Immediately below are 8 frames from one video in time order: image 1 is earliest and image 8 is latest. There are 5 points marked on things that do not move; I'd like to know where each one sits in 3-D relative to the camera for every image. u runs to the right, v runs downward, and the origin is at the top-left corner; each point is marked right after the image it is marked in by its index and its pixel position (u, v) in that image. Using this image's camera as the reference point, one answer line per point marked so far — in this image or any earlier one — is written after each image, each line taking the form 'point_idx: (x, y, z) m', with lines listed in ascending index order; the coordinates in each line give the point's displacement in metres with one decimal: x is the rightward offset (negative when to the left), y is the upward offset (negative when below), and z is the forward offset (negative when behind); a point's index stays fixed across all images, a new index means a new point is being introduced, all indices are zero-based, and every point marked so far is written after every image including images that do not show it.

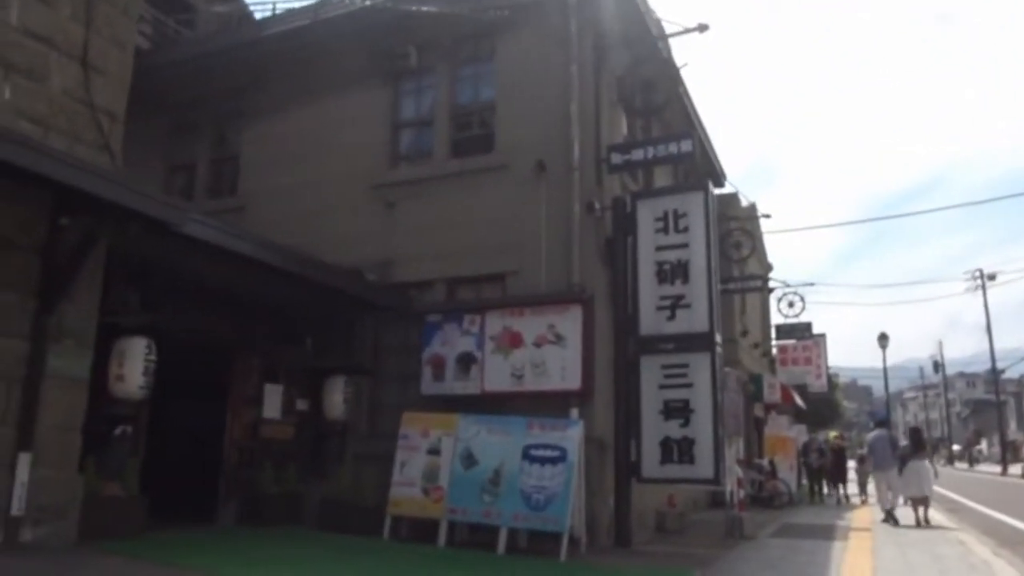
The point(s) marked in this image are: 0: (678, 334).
0: (+2.1, -0.6, +10.6) m
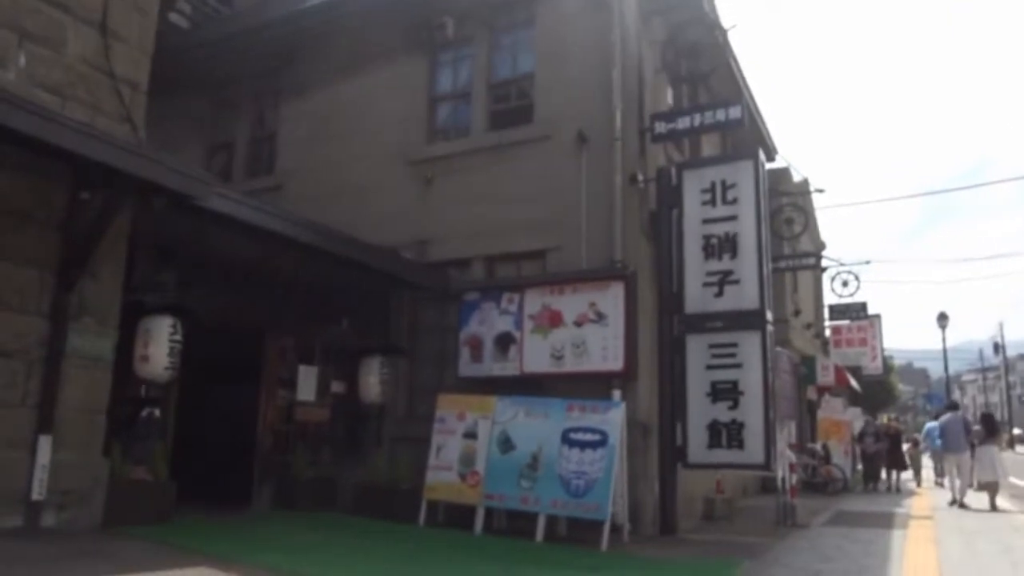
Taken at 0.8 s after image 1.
0: (+2.5, -0.3, +10.1) m
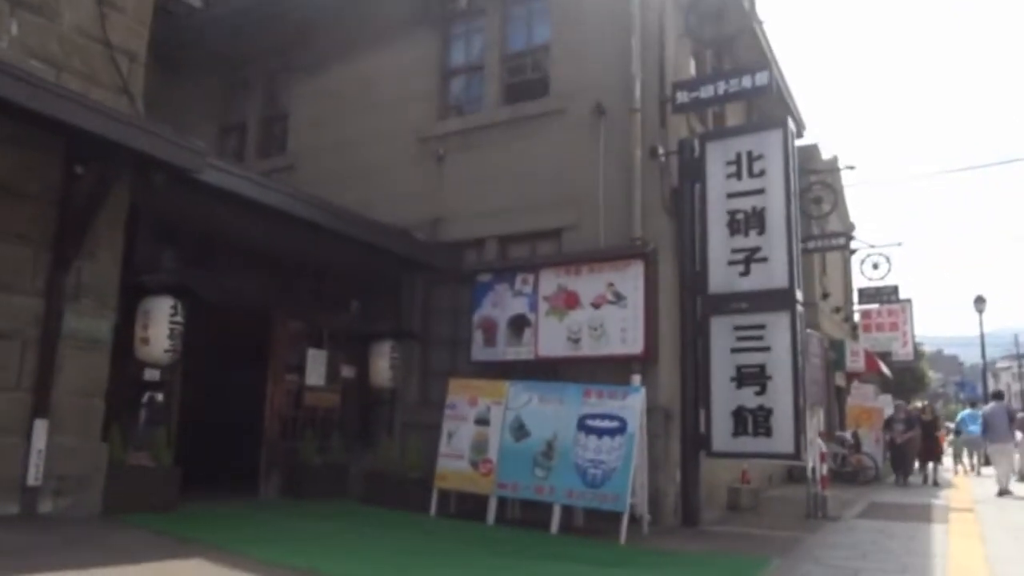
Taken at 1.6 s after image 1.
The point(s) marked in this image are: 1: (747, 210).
0: (+2.7, -0.1, +9.5) m
1: (+2.7, +0.9, +9.7) m
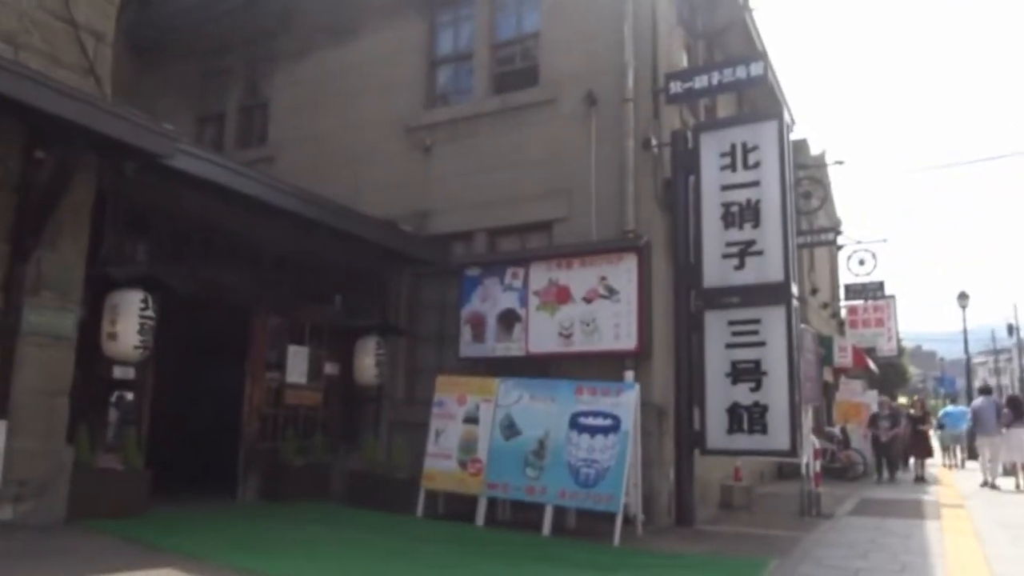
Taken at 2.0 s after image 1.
0: (+2.6, 0.0, +9.3) m
1: (+2.6, +1.0, +9.5) m
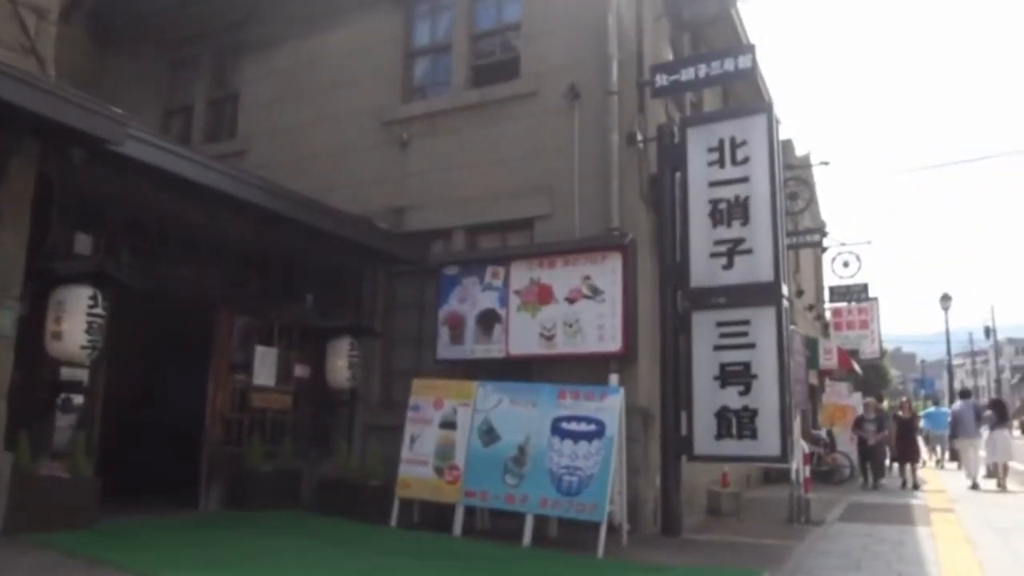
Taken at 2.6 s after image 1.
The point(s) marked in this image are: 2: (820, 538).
0: (+2.4, 0.0, +9.0) m
1: (+2.4, +1.0, +9.2) m
2: (+3.2, -2.6, +8.9) m
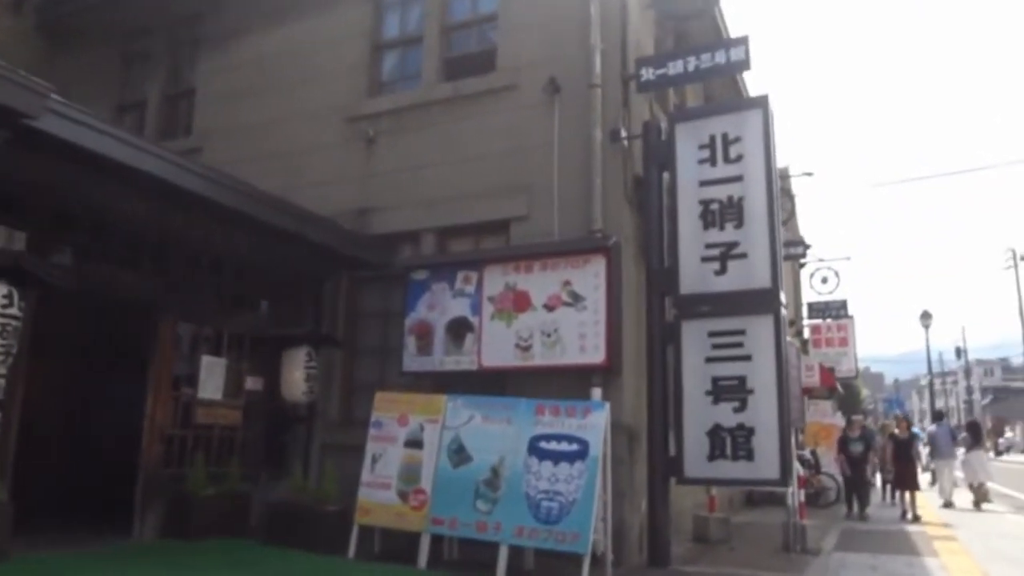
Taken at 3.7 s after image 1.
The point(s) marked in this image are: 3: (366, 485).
0: (+2.1, -0.1, +8.2) m
1: (+2.1, +0.9, +8.5) m
2: (+3.0, -2.7, +8.1) m
3: (-1.4, -1.9, +8.1) m
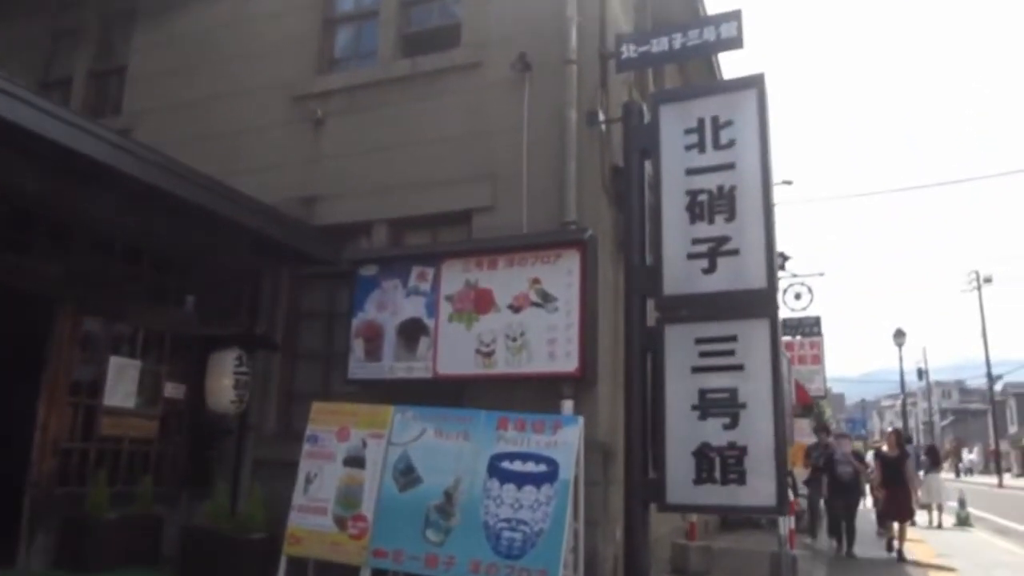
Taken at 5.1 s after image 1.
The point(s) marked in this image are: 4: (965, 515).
0: (+1.8, -0.1, +7.3) m
1: (+1.8, +0.9, +7.5) m
2: (+2.6, -2.7, +7.2) m
3: (-1.8, -1.8, +6.9) m
4: (+9.2, -4.6, +17.3) m
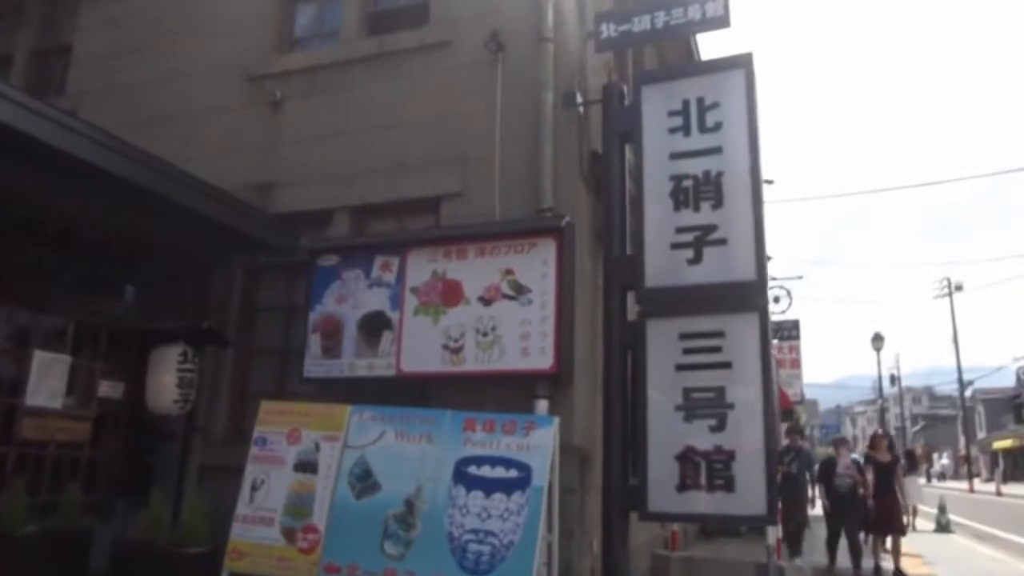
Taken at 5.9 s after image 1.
0: (+1.5, 0.0, +6.8) m
1: (+1.5, +0.9, +7.0) m
2: (+2.3, -2.7, +6.6) m
3: (-2.0, -1.7, +6.3) m
4: (+8.7, -4.7, +16.9) m
